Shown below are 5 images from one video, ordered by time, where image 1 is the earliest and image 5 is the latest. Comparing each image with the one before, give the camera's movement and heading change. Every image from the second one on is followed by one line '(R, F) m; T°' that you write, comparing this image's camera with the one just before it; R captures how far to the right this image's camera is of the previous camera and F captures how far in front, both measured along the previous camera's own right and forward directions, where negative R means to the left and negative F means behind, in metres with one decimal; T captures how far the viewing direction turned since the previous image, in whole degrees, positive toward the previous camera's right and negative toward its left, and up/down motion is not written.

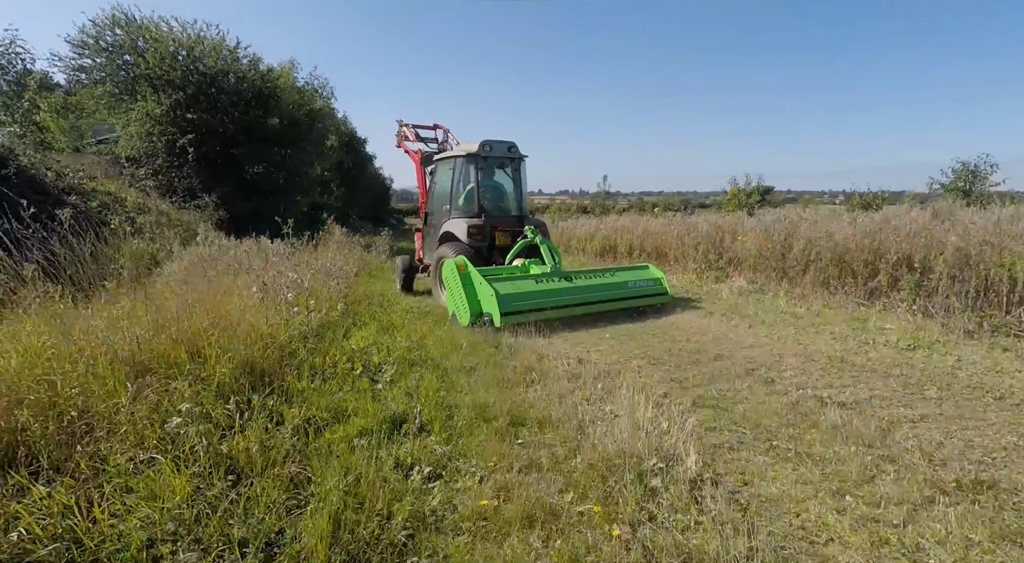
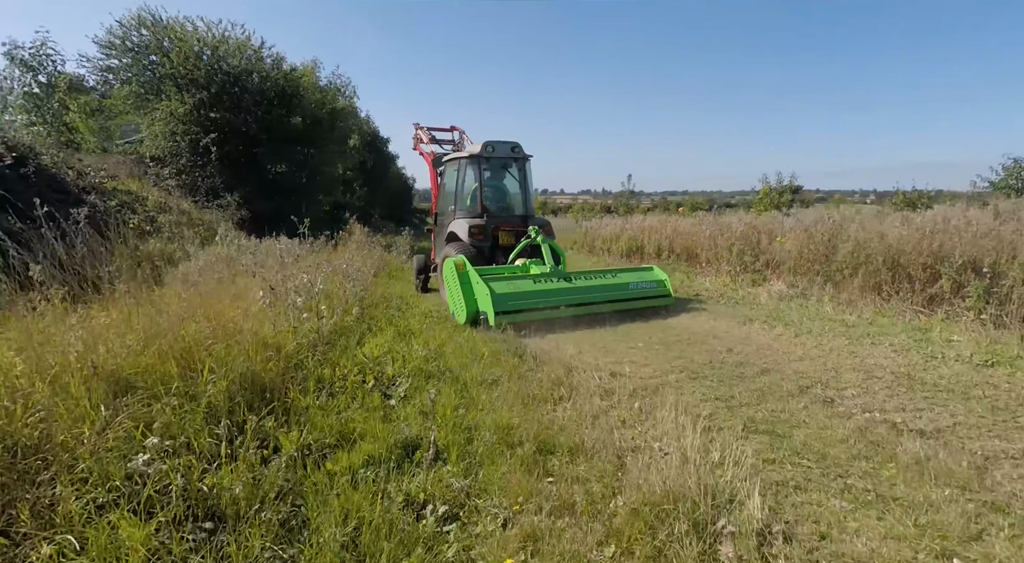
(0.0, +0.4) m; -2°
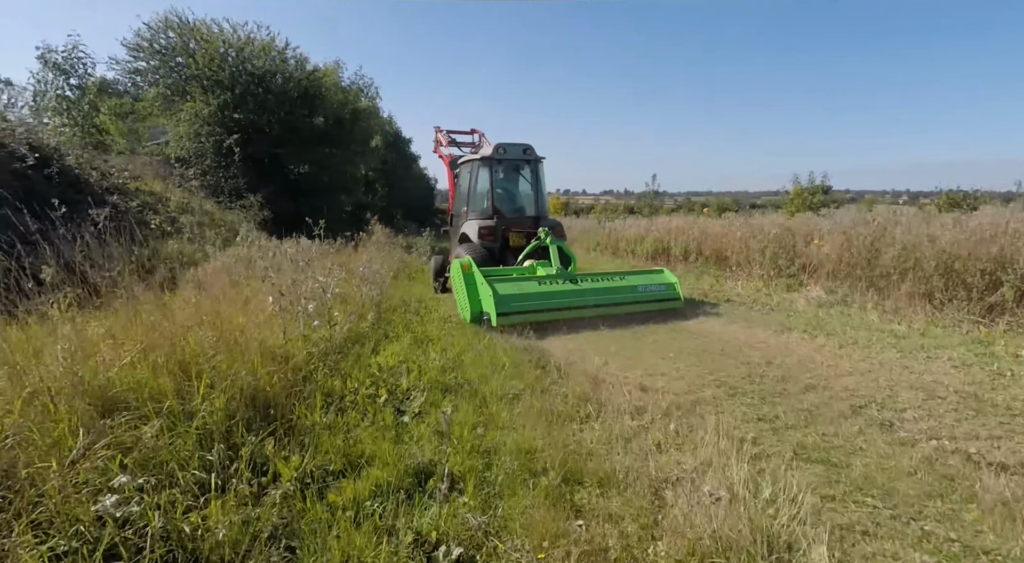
(0.0, +0.3) m; -2°
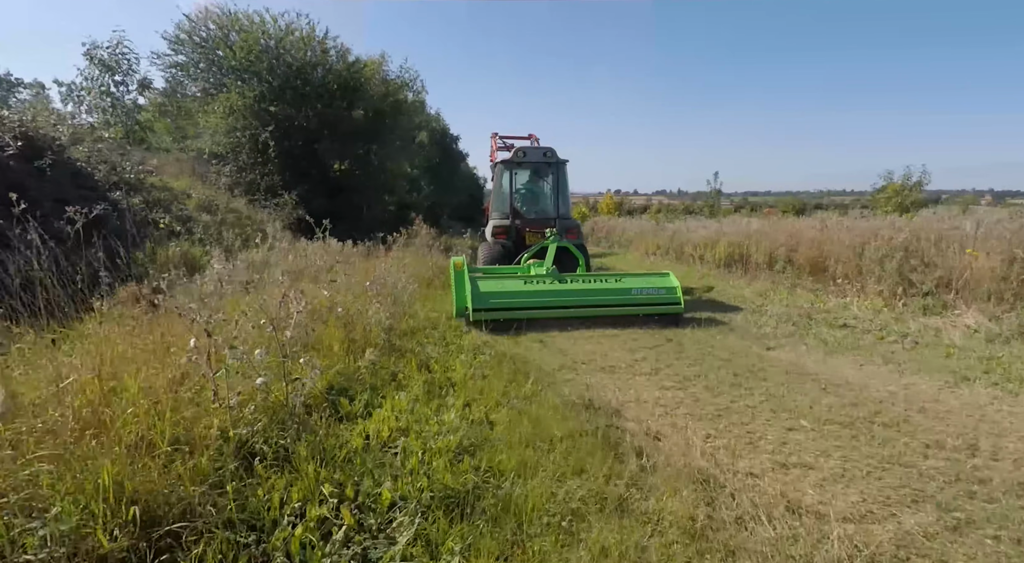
(0.0, +1.7) m; -5°
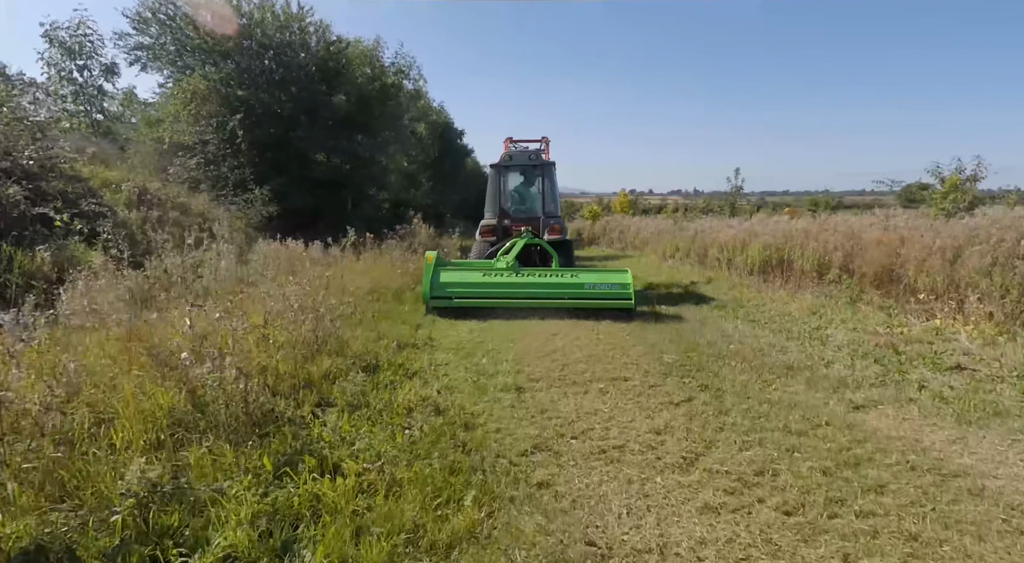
(+0.4, +2.0) m; -1°
